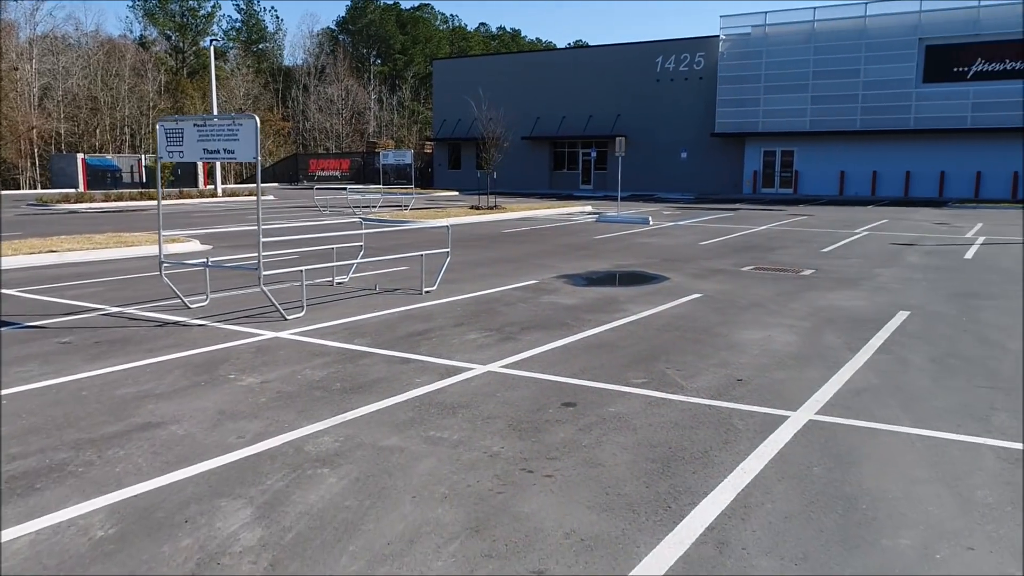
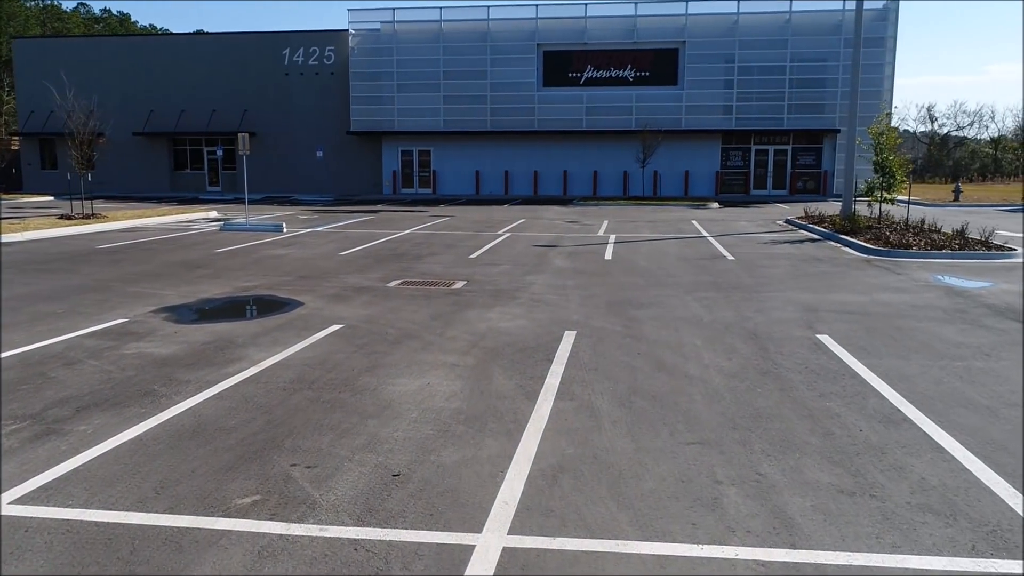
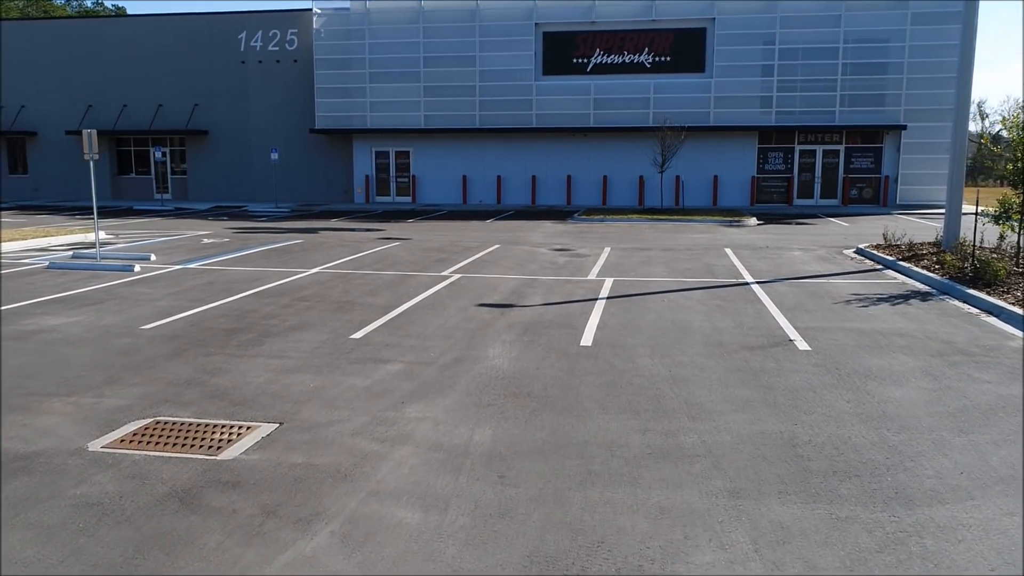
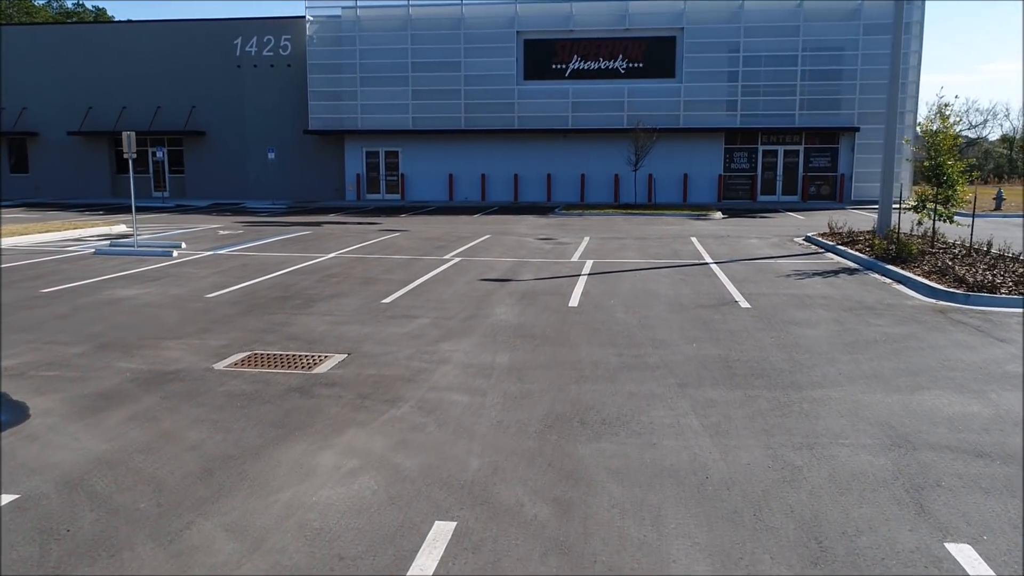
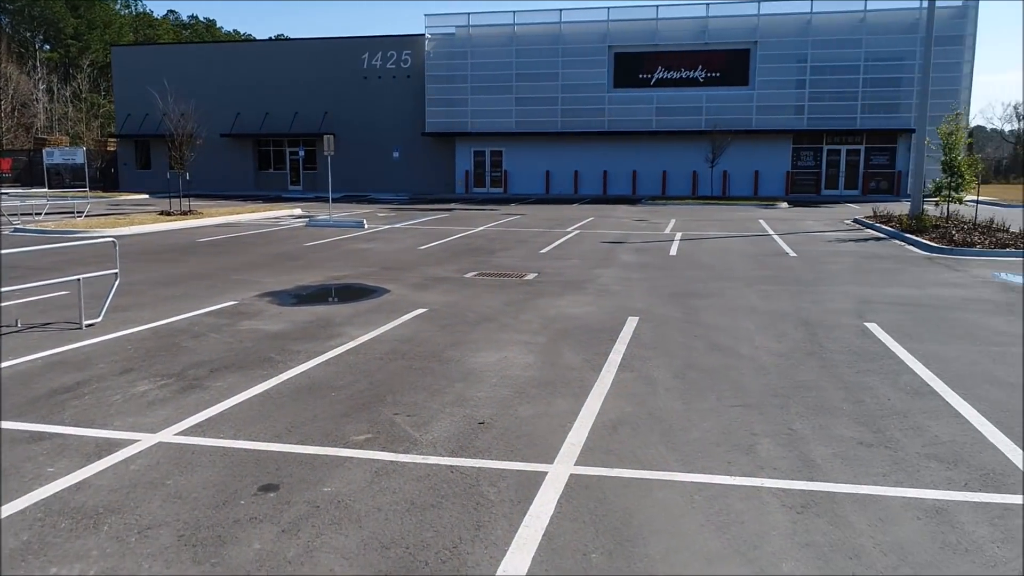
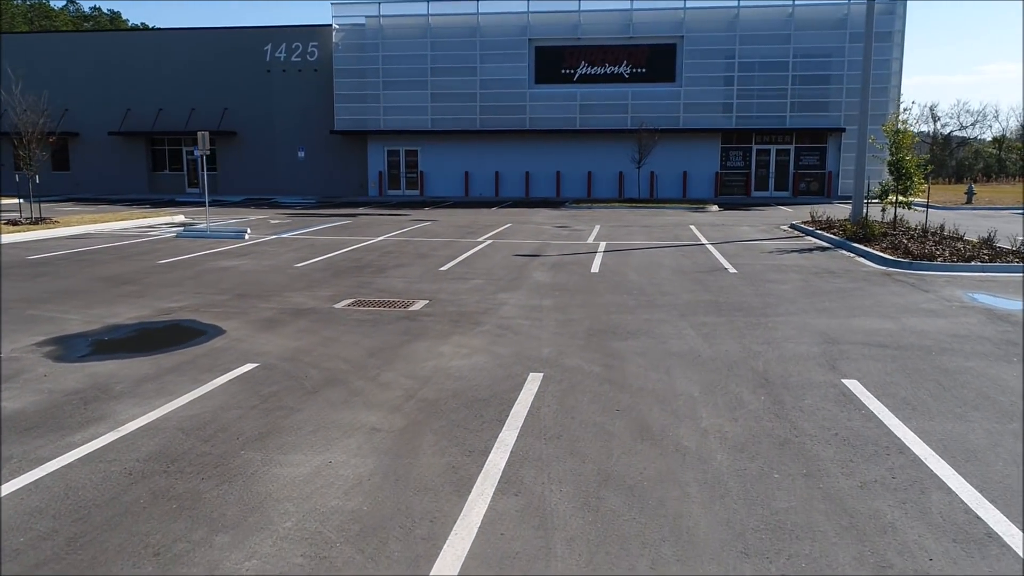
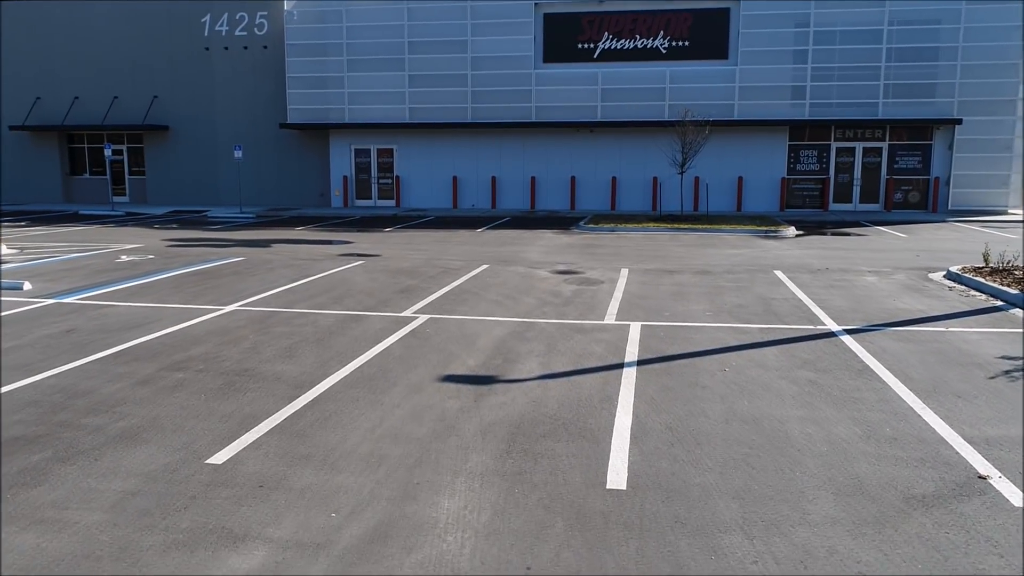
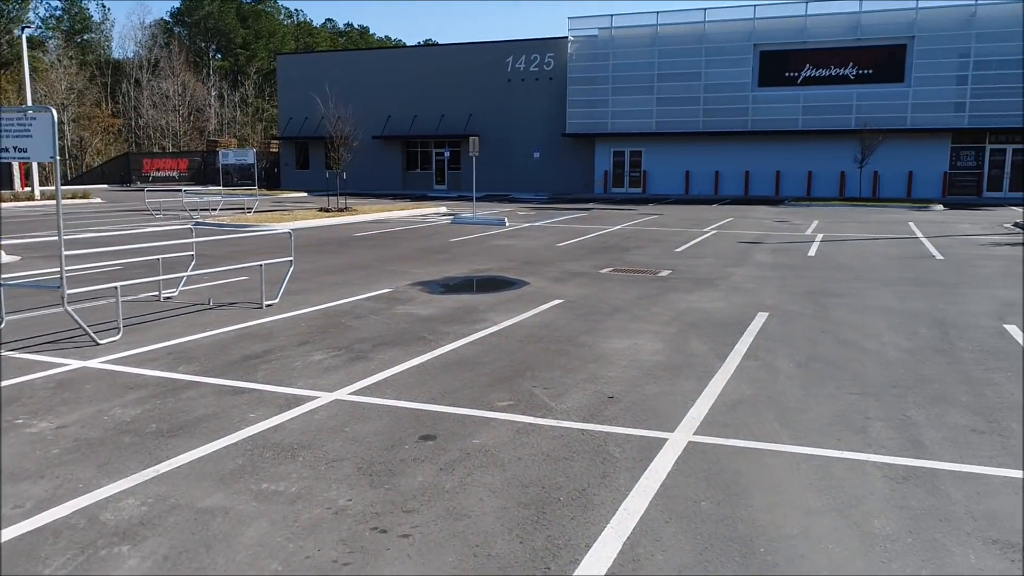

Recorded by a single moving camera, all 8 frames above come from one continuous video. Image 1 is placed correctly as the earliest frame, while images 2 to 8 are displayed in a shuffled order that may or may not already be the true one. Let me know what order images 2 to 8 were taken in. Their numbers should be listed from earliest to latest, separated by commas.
8, 5, 2, 6, 4, 3, 7
